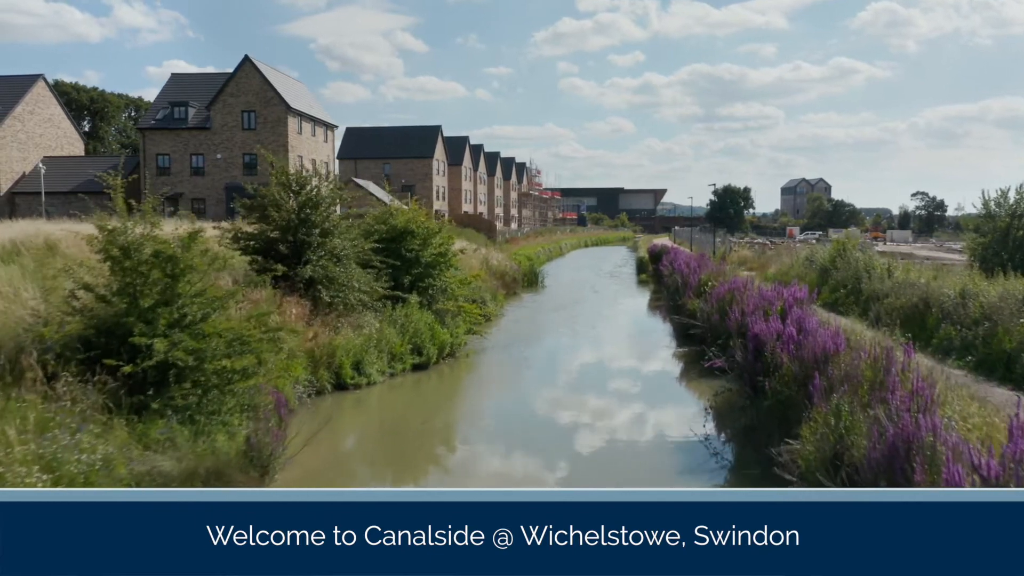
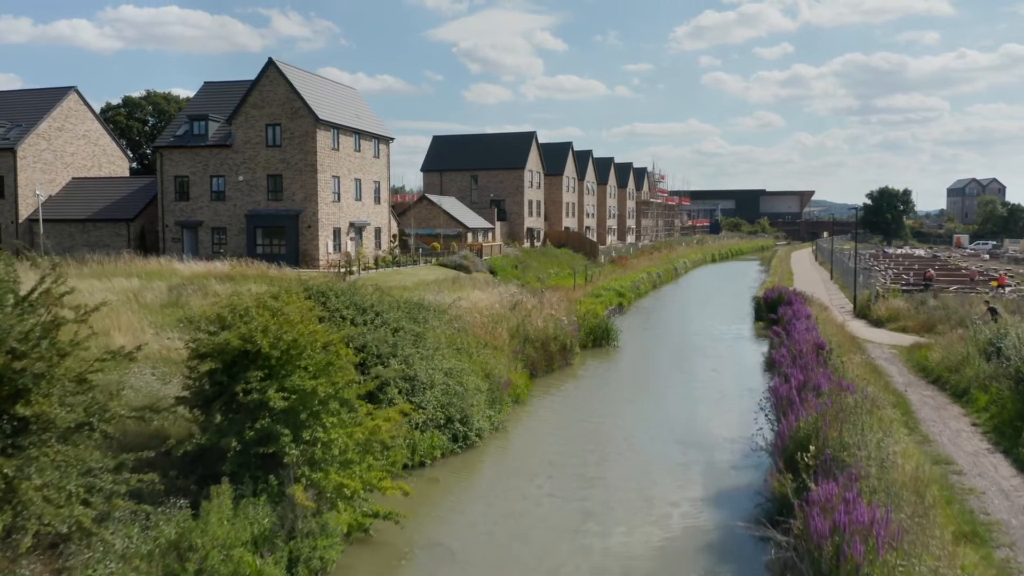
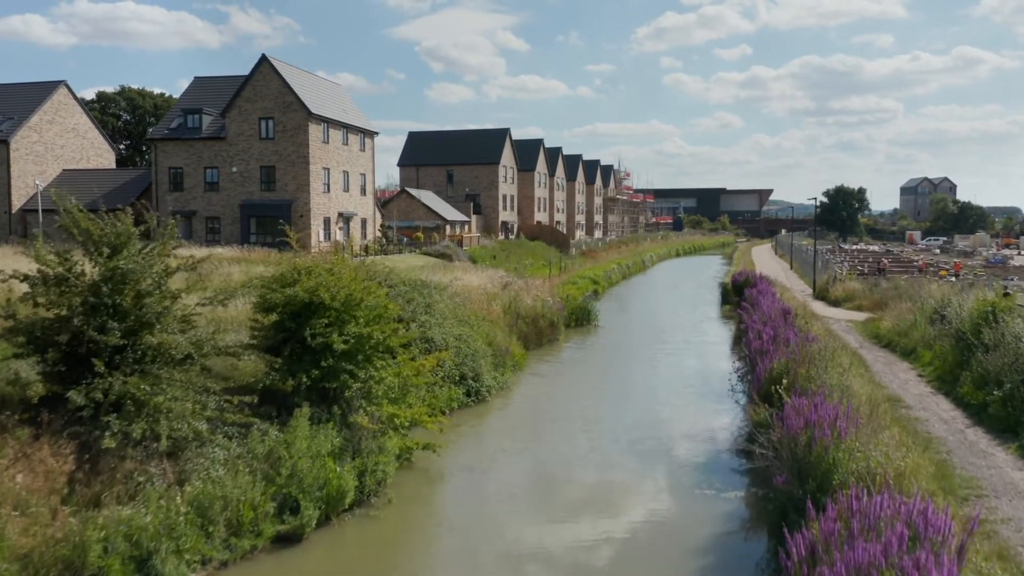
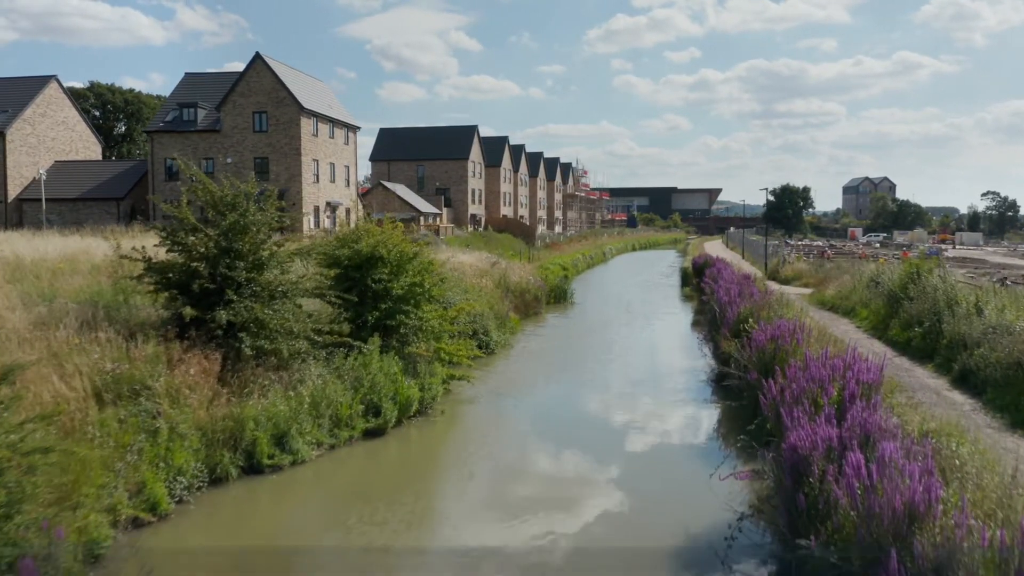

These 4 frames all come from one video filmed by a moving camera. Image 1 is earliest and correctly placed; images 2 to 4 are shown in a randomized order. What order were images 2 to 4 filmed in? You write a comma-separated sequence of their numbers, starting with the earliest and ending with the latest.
4, 3, 2
